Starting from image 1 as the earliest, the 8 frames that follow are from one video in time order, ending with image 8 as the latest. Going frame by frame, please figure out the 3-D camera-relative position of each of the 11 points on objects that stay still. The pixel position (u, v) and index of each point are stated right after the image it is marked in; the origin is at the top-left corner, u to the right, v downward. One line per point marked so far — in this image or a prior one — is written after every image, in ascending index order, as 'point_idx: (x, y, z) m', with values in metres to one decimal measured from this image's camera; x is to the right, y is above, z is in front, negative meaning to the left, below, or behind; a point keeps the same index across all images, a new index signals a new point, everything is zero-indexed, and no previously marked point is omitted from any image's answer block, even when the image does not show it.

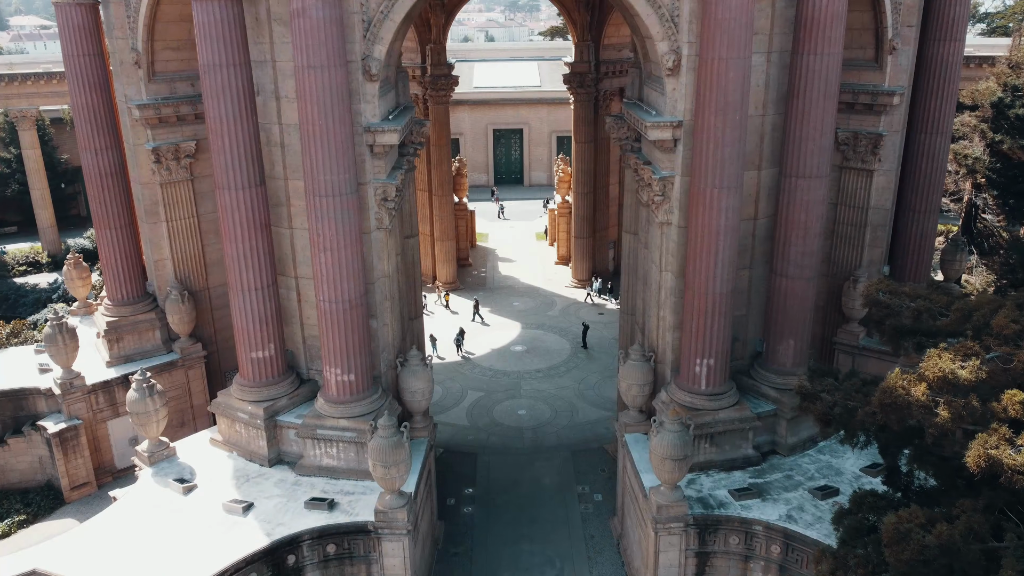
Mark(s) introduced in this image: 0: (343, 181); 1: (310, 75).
0: (-4.9, +3.1, +19.5) m
1: (-5.6, +5.9, +18.7) m
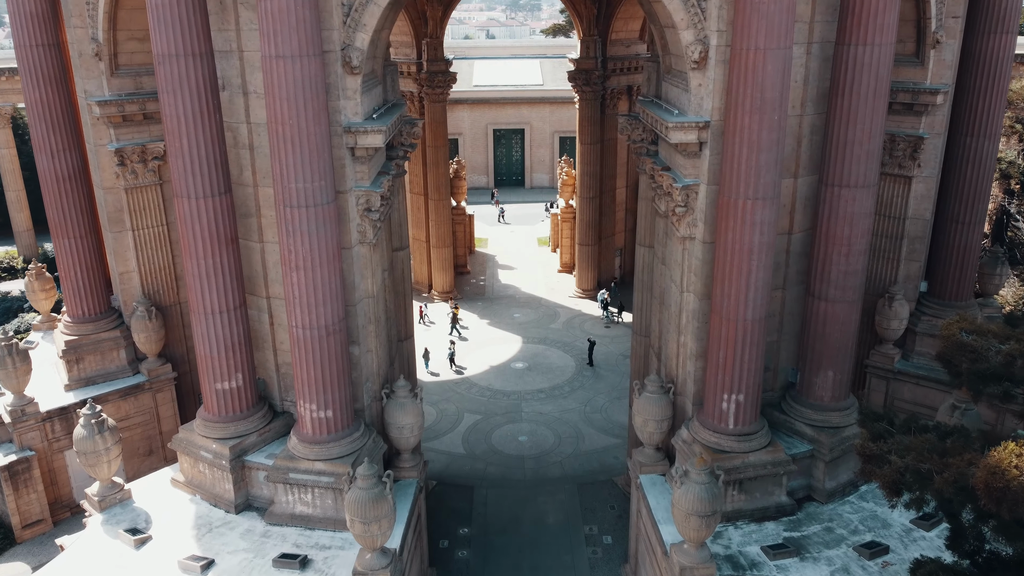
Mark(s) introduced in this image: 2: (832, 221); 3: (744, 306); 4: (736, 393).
0: (-4.9, +2.5, +16.9) m
1: (-5.6, +5.3, +16.1) m
2: (+8.7, +1.8, +18.3) m
3: (+6.0, -0.5, +17.5) m
4: (+6.0, -2.8, +18.1) m
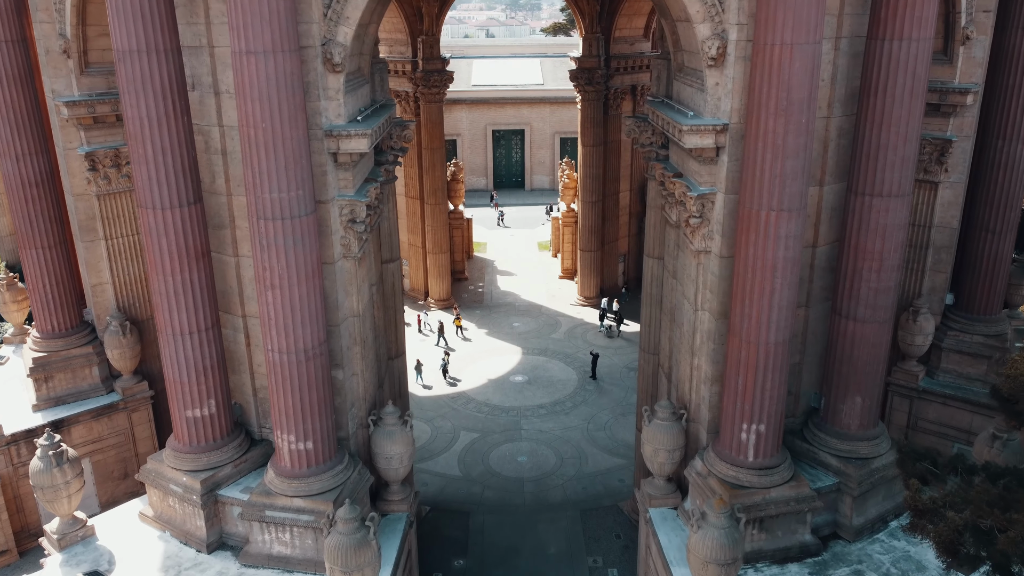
0: (-4.9, +2.0, +15.3) m
1: (-5.6, +4.9, +14.5) m
2: (+8.6, +1.3, +16.6) m
3: (+6.0, -0.9, +15.9) m
4: (+6.0, -3.3, +16.5) m
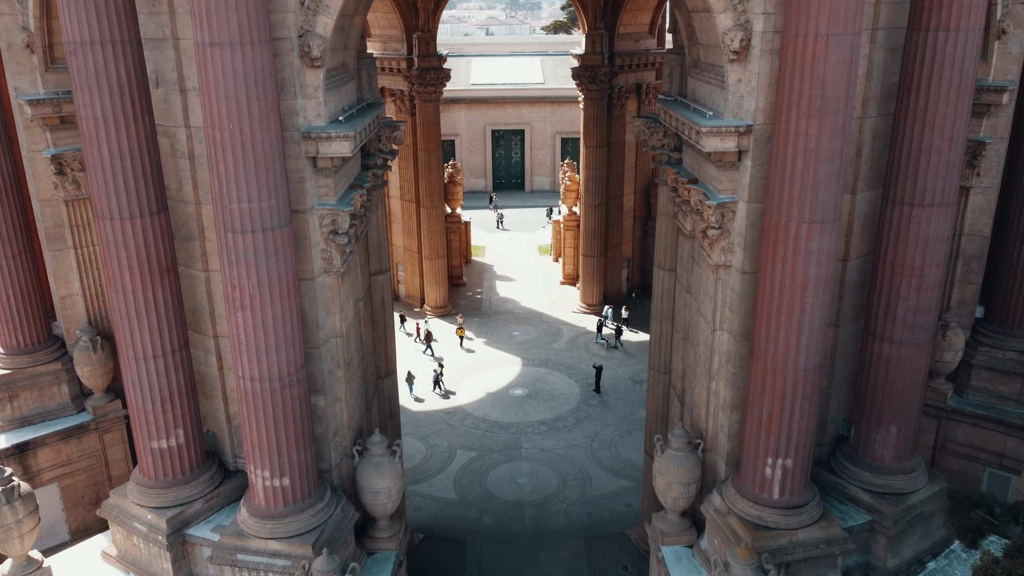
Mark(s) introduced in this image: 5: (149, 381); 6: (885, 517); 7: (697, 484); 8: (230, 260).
0: (-4.9, +1.6, +13.6) m
1: (-5.6, +4.4, +12.8) m
2: (+8.6, +0.9, +15.0) m
3: (+6.0, -1.4, +14.2) m
4: (+6.0, -3.7, +14.9) m
5: (-8.4, -2.1, +15.5) m
6: (+8.7, -5.3, +15.6) m
7: (+4.5, -4.8, +16.6) m
8: (-5.8, +0.6, +13.7) m
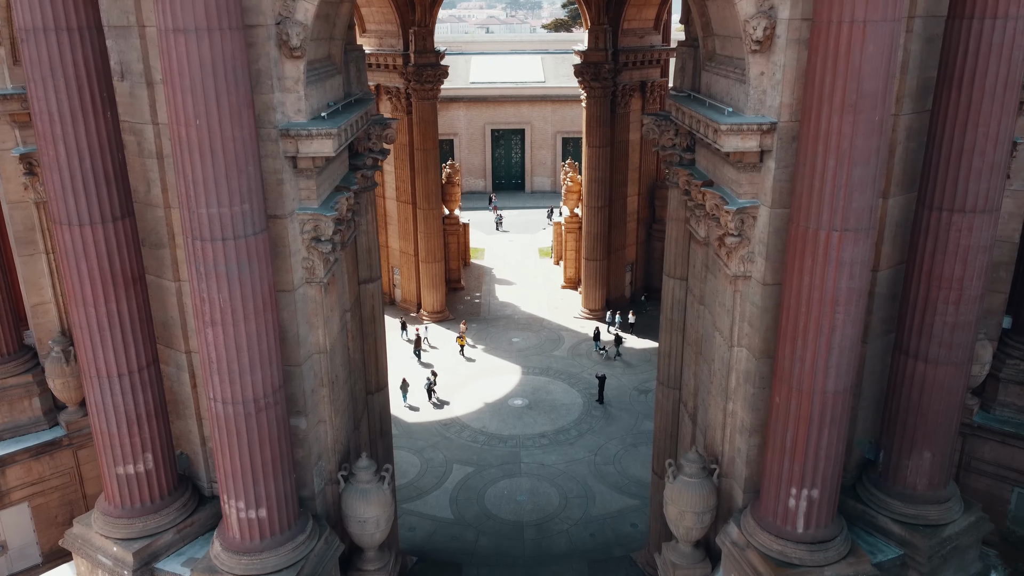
0: (-4.9, +1.3, +12.3) m
1: (-5.6, +4.2, +11.5) m
2: (+8.6, +0.6, +13.7) m
3: (+5.9, -1.6, +12.9) m
4: (+6.0, -4.0, +13.5) m
5: (-8.4, -2.4, +14.2) m
6: (+8.6, -5.6, +14.3) m
7: (+4.5, -5.1, +15.2) m
8: (-5.8, +0.3, +12.4) m
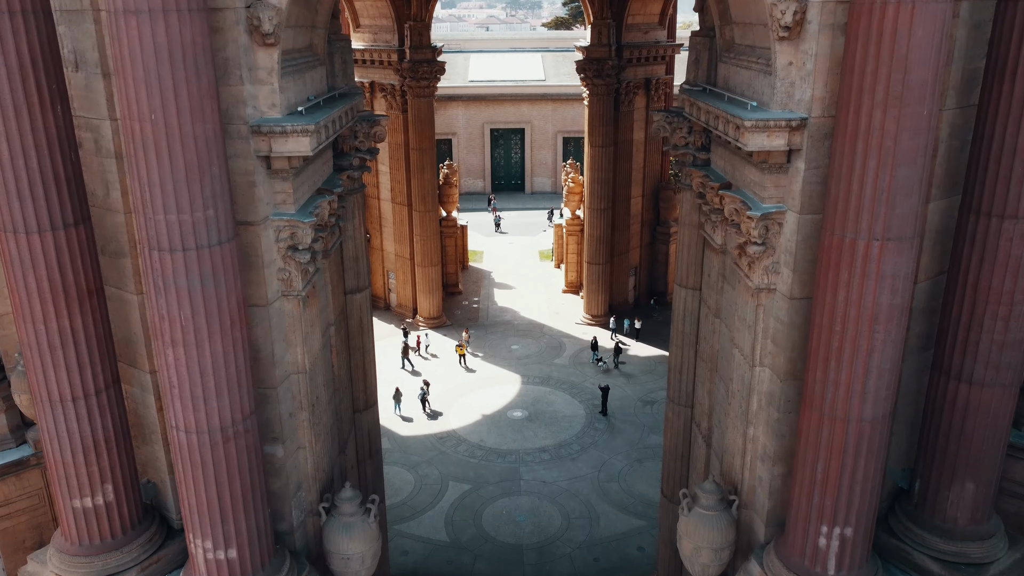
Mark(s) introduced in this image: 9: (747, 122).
0: (-5.0, +1.1, +10.9) m
1: (-5.6, +3.9, +10.1) m
2: (+8.6, +0.4, +12.3) m
3: (+5.9, -1.9, +11.5) m
4: (+5.9, -4.3, +12.1) m
5: (-8.4, -2.6, +12.8) m
6: (+8.6, -5.9, +12.9) m
7: (+4.5, -5.3, +13.8) m
8: (-5.8, +0.1, +11.0) m
9: (+4.0, +2.8, +11.5) m
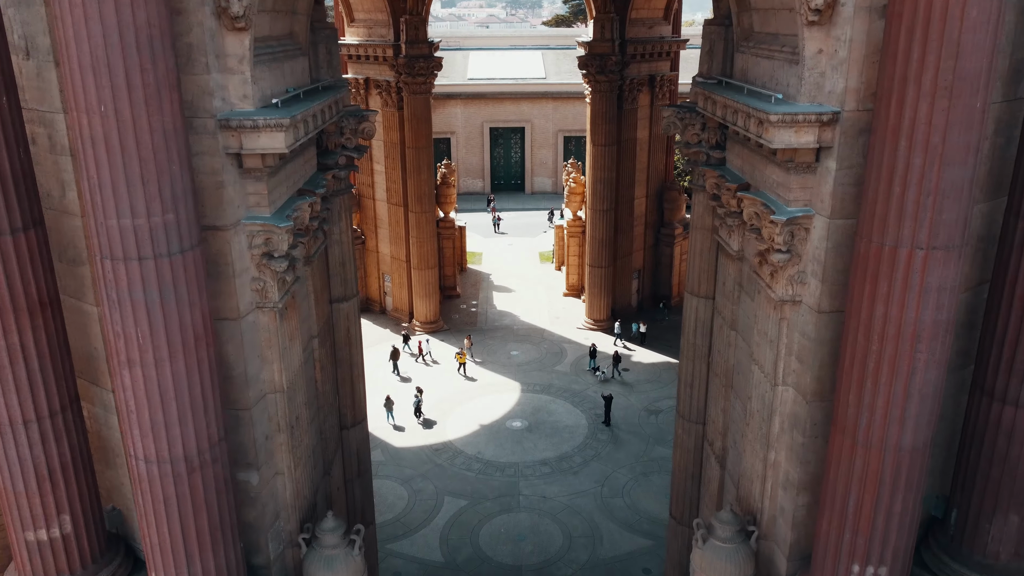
0: (-5.0, +0.9, +9.7) m
1: (-5.7, +3.7, +8.9) m
2: (+8.5, +0.2, +11.1) m
3: (+5.9, -2.1, +10.3) m
4: (+5.9, -4.5, +10.9) m
5: (-8.4, -2.8, +11.6) m
6: (+8.6, -6.1, +11.7) m
7: (+4.4, -5.5, +12.6) m
8: (-5.8, -0.1, +9.8) m
9: (+4.0, +2.6, +10.3) m
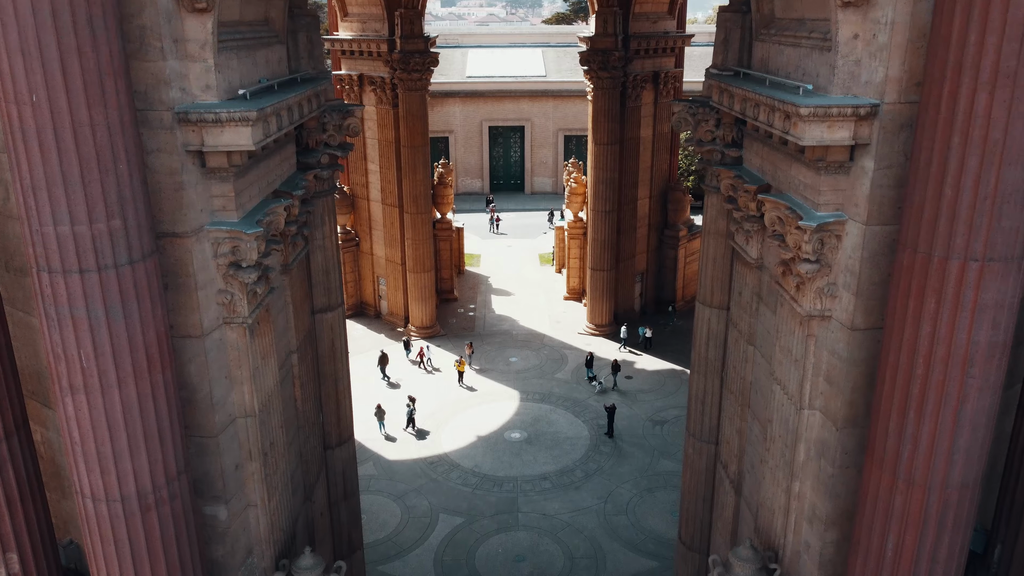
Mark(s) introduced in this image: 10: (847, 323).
0: (-5.0, +0.7, +8.5) m
1: (-5.7, +3.5, +7.7) m
2: (+8.5, -0.1, +9.9) m
3: (+5.8, -2.3, +9.1) m
4: (+5.8, -4.7, +9.7) m
5: (-8.5, -3.0, +10.4) m
6: (+8.5, -6.3, +10.5) m
7: (+4.4, -5.8, +11.4) m
8: (-5.9, -0.3, +8.6) m
9: (+4.0, +2.4, +9.1) m
10: (+5.0, -0.5, +10.0) m
